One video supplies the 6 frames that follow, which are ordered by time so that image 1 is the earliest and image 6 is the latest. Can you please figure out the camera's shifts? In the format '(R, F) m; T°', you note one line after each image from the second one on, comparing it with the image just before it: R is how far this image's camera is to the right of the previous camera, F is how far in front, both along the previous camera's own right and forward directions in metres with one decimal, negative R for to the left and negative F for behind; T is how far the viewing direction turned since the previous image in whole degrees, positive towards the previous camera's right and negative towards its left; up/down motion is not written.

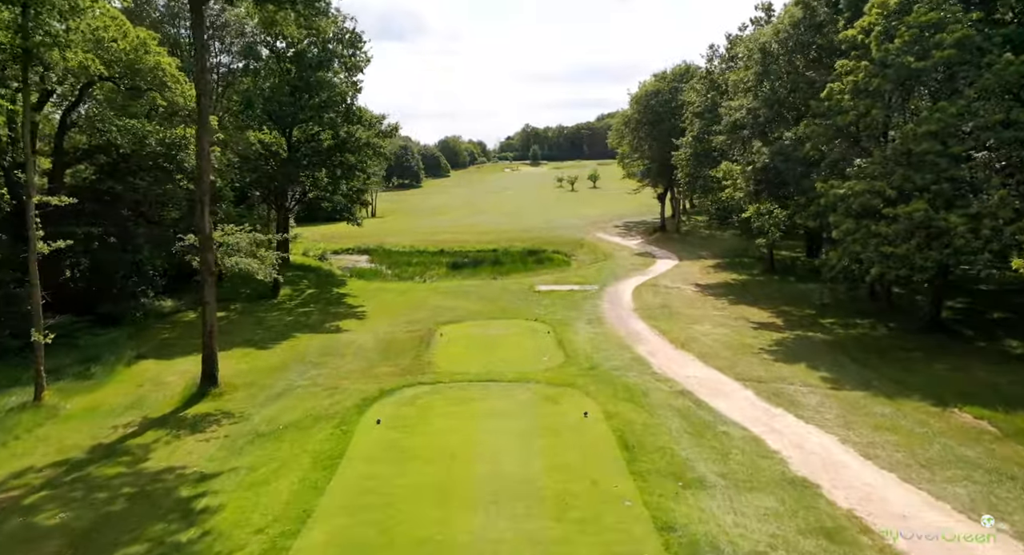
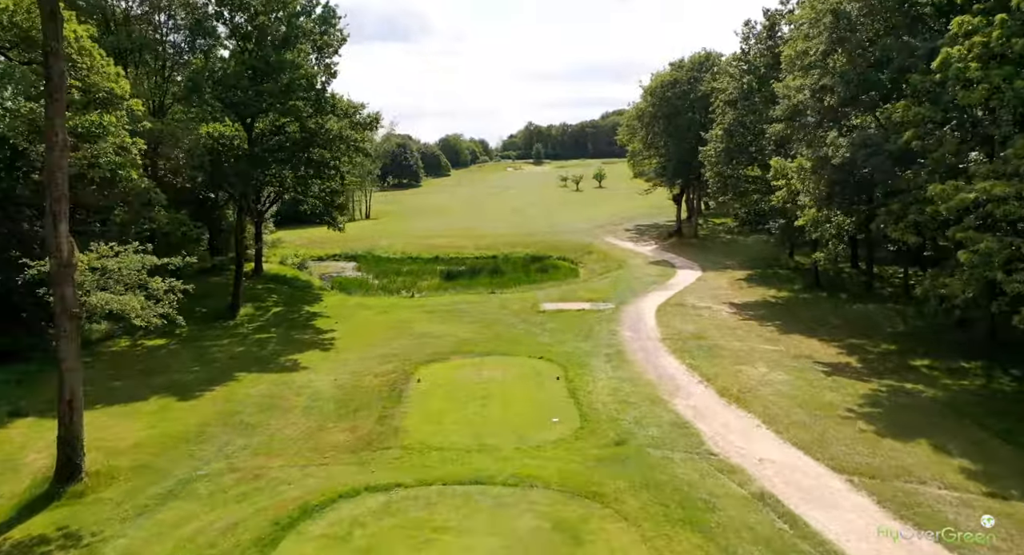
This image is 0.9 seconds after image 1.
(+0.1, +5.0) m; 0°
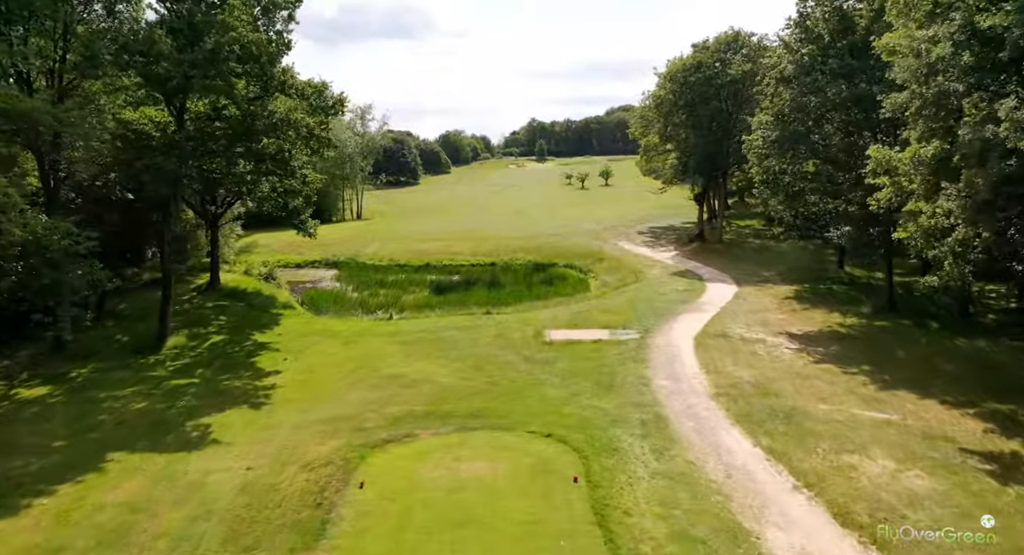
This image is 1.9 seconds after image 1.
(+0.2, +5.9) m; 0°
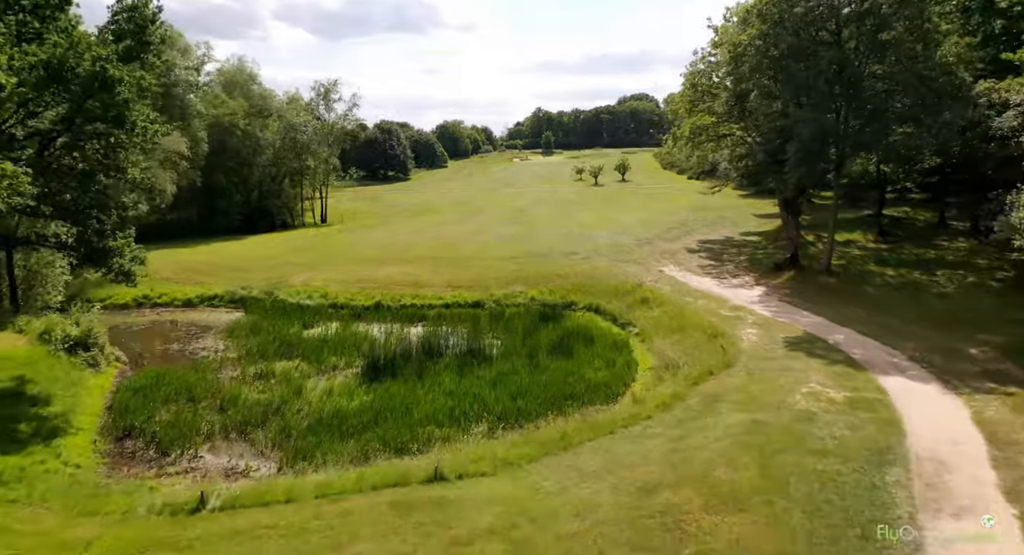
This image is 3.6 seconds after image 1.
(+0.5, +16.3) m; 0°
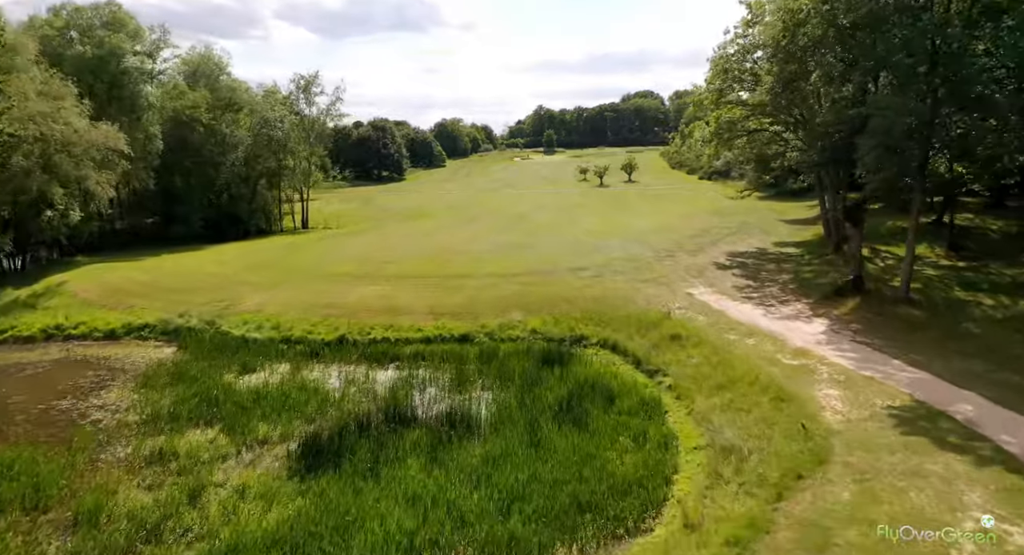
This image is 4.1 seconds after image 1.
(+0.2, +6.2) m; 0°
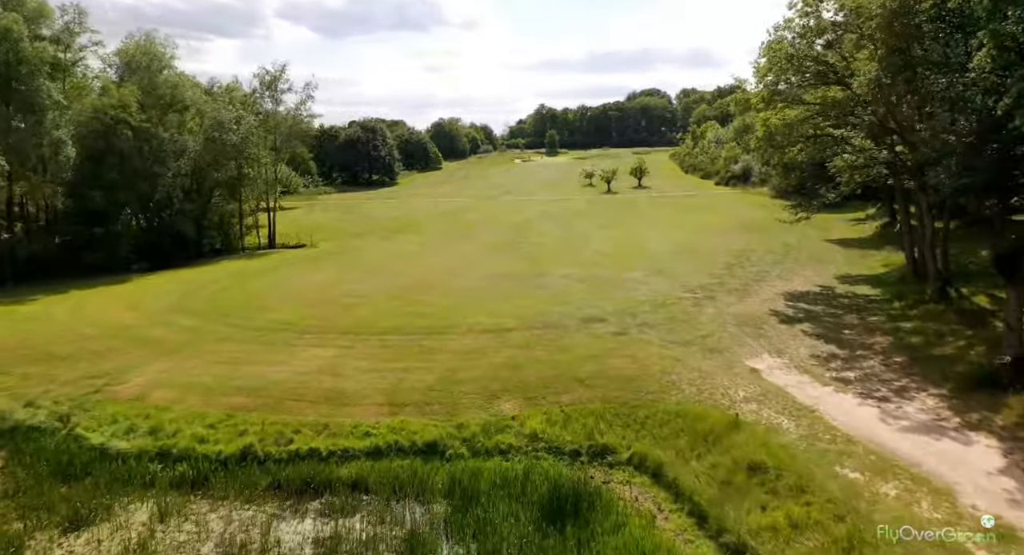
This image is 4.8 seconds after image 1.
(+0.3, +8.6) m; 0°
